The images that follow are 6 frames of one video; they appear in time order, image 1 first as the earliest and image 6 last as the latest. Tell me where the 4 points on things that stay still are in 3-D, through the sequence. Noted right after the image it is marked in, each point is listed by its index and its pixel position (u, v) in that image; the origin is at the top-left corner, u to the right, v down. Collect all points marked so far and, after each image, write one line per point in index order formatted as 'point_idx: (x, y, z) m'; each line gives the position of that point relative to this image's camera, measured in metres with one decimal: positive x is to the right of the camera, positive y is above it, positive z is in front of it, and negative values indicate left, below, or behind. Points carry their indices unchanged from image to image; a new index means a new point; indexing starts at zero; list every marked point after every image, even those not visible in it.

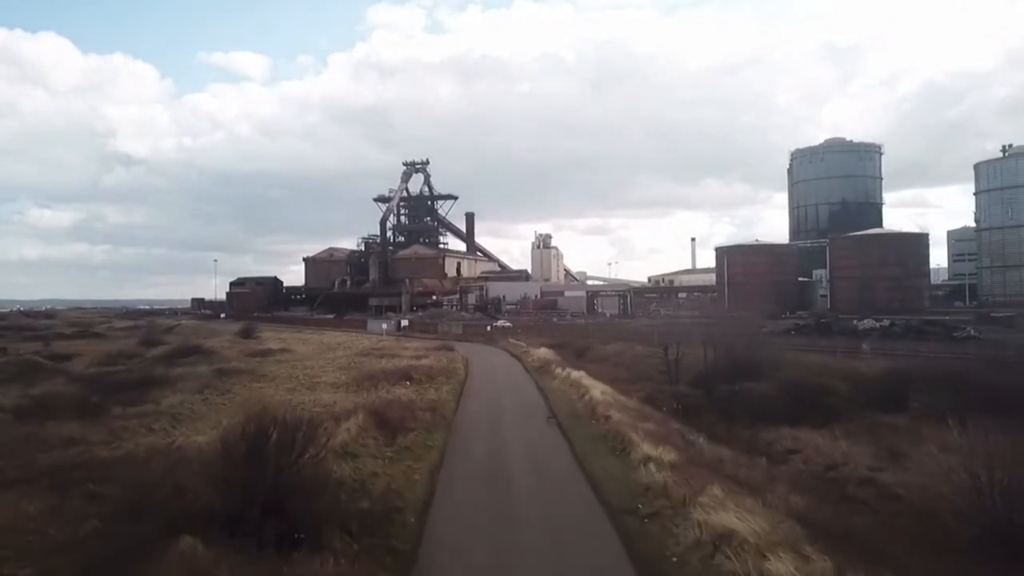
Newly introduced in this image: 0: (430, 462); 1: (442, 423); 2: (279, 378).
0: (-0.8, -1.6, +6.7) m
1: (-0.9, -1.6, +8.7) m
2: (-4.7, -1.8, +14.0) m
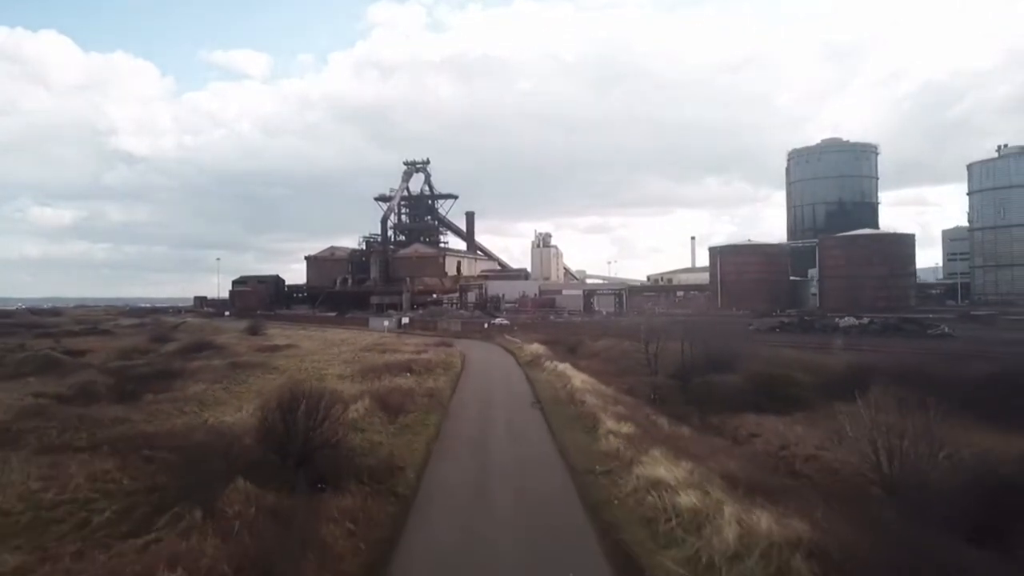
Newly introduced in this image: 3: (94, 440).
0: (-1.0, -1.6, +7.9) m
1: (-1.1, -1.6, +9.8) m
2: (-4.8, -1.8, +15.2) m
3: (-4.2, -1.5, +7.0) m
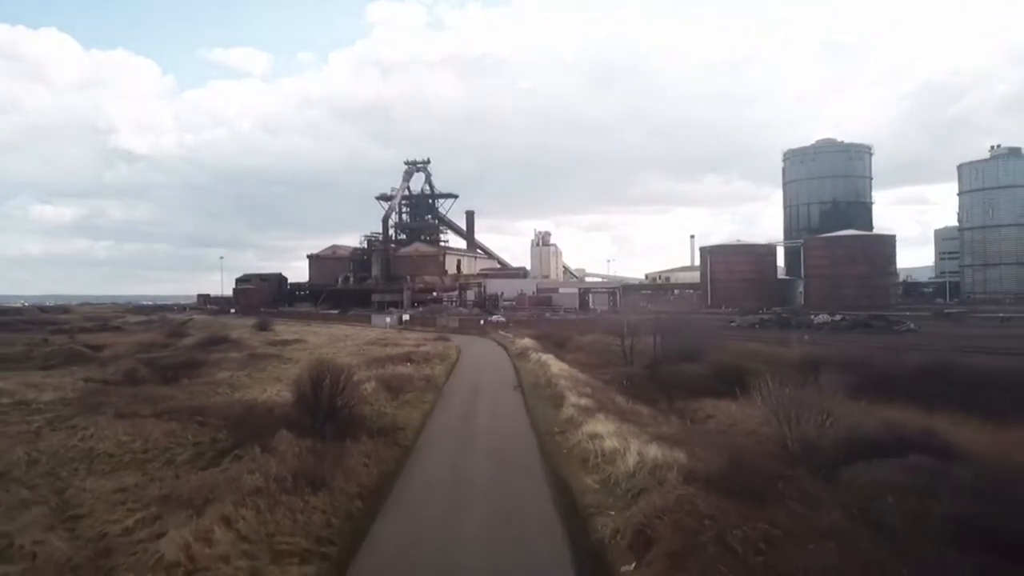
0: (-1.2, -1.6, +9.6) m
1: (-1.3, -1.6, +11.6) m
2: (-5.1, -1.8, +16.9) m
3: (-4.5, -1.5, +8.8) m
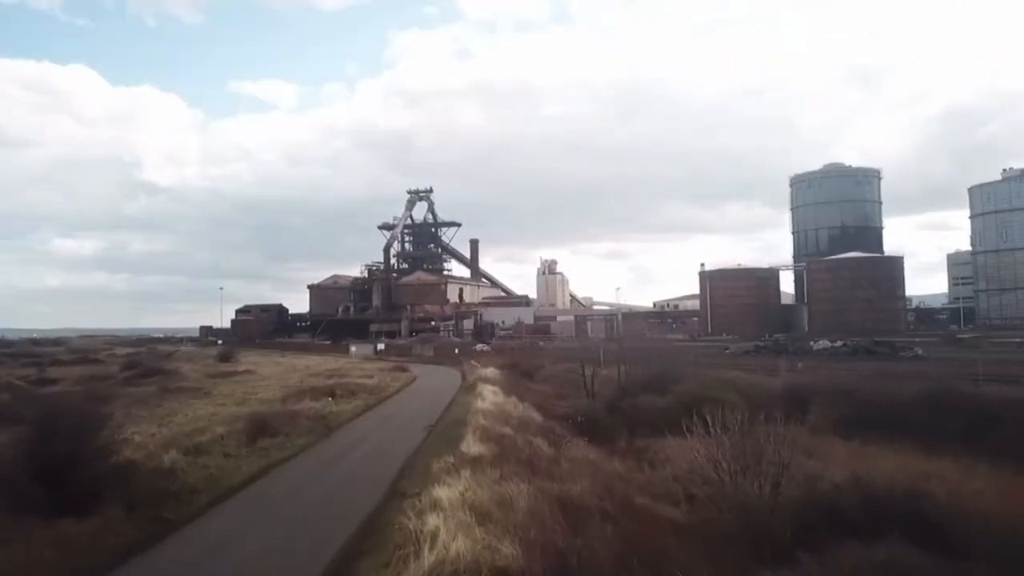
0: (-2.5, -1.8, +7.6) m
1: (-2.6, -1.9, +9.6) m
2: (-6.3, -2.3, +14.9) m
3: (-5.8, -1.7, +6.8) m
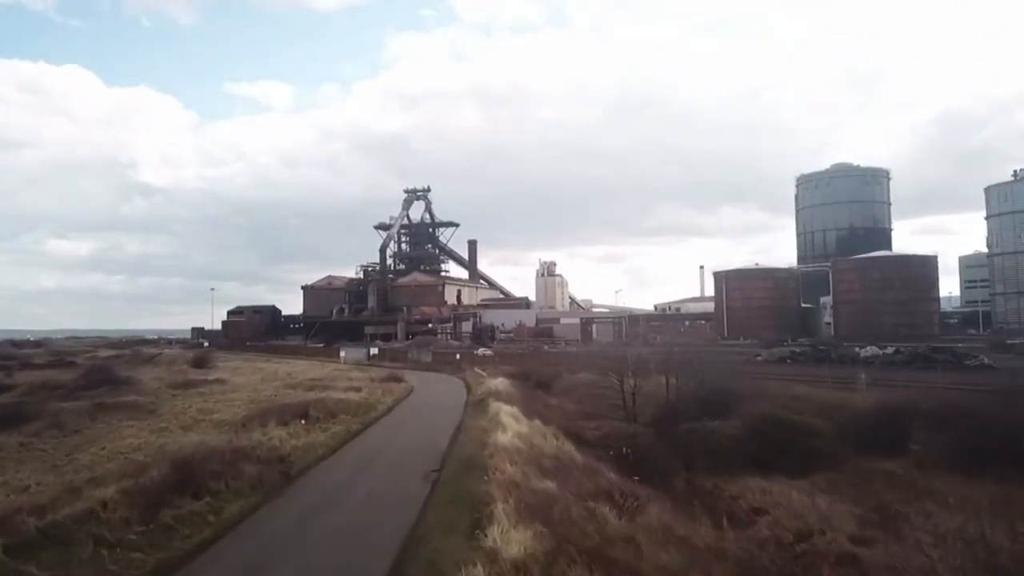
0: (-2.1, -1.7, +4.6) m
1: (-2.2, -1.8, +6.6) m
2: (-5.9, -2.2, +12.0) m
3: (-5.4, -1.5, +3.8) m
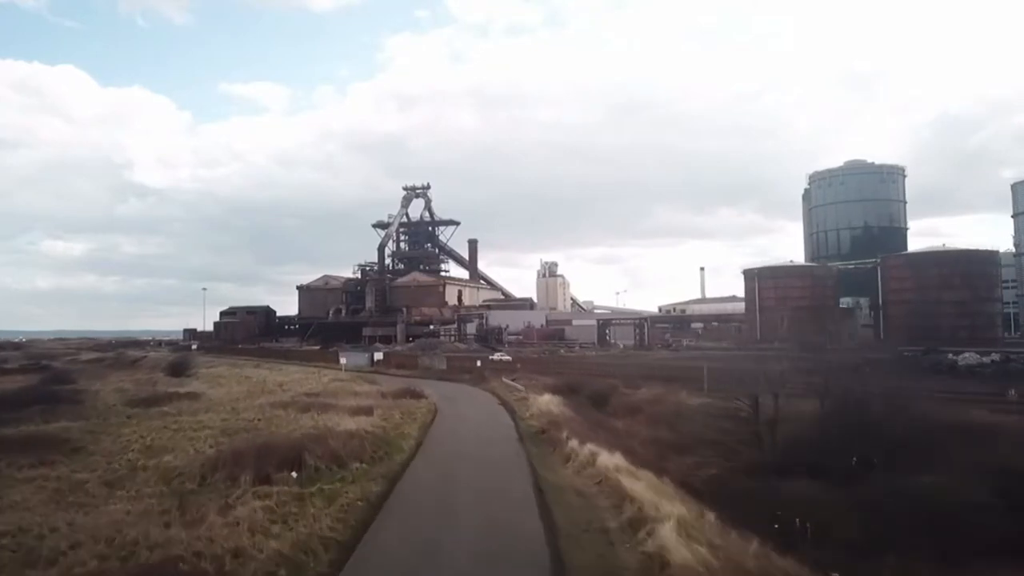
0: (-1.1, -1.5, +0.9) m
1: (-1.2, -1.6, +2.9) m
2: (-4.9, -2.0, +8.2) m
3: (-4.3, -1.3, +0.1) m
